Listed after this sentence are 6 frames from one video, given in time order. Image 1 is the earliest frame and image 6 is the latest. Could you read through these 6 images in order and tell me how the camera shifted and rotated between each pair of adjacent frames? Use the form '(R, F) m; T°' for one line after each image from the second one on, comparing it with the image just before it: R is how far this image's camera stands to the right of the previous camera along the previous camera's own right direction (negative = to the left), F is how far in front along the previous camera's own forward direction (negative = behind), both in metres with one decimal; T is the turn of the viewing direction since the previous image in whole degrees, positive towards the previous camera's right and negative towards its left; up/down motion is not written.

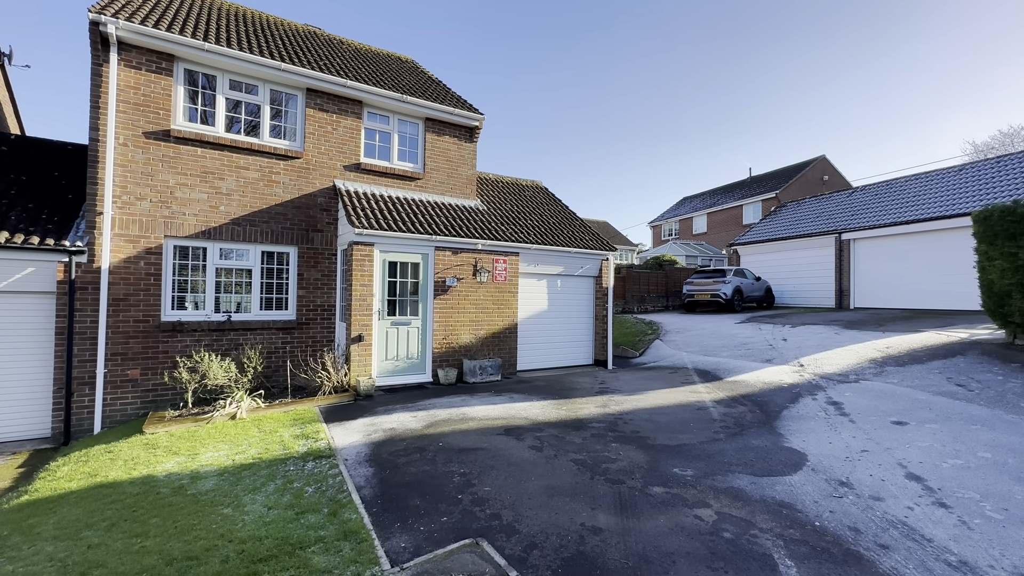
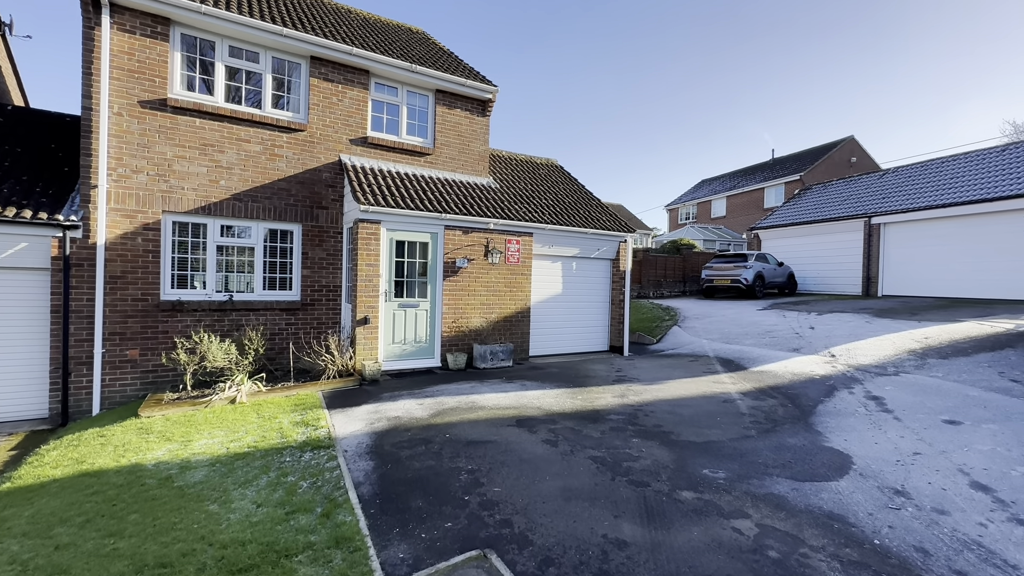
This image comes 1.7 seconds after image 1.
(0.0, +0.5) m; -1°
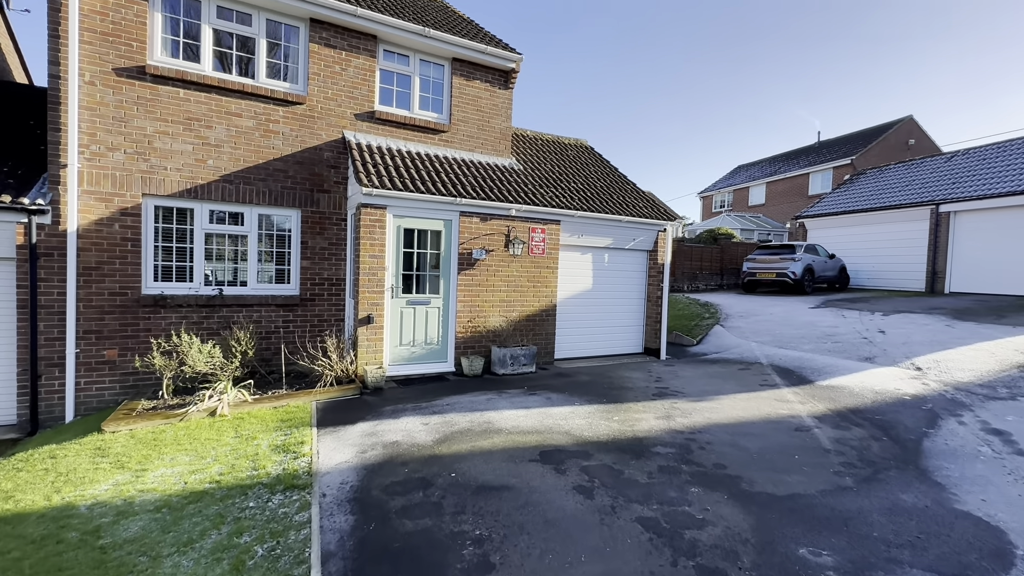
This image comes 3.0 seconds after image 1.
(0.0, +1.1) m; -3°
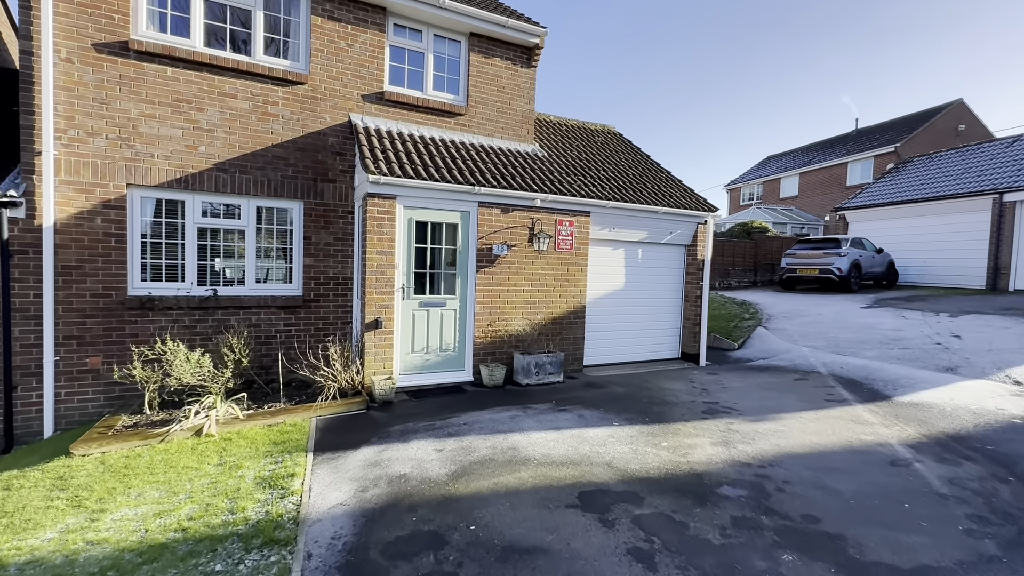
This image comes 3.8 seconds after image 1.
(-0.1, +0.9) m; -2°
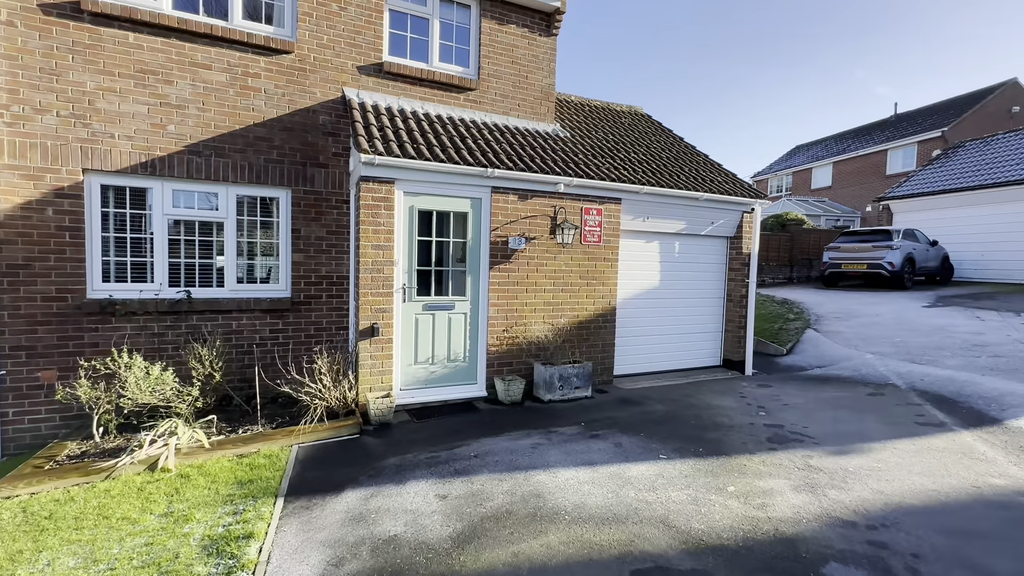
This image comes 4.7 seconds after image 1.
(-0.1, +1.0) m; -2°
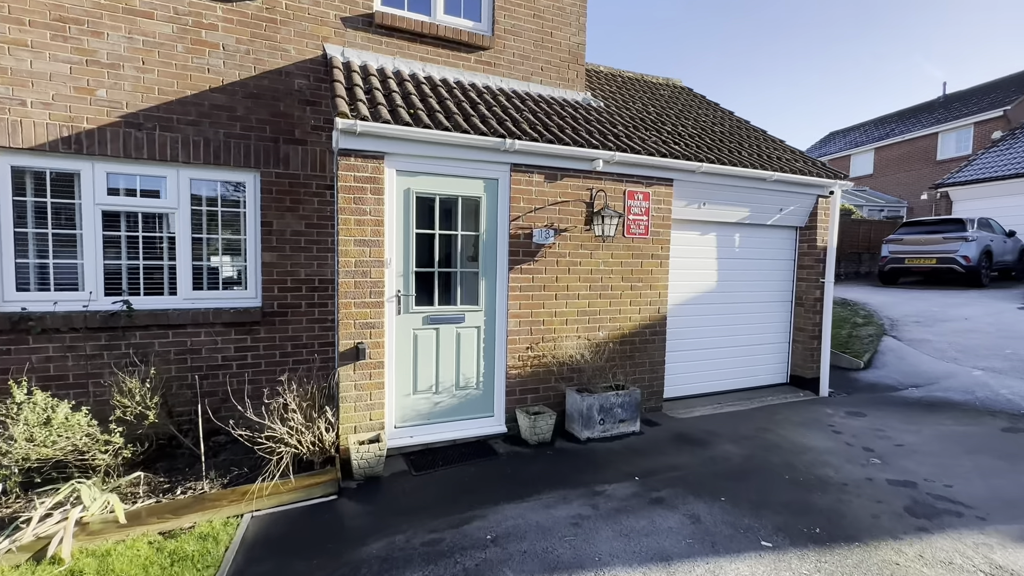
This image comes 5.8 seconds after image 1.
(-0.1, +1.3) m; -2°
